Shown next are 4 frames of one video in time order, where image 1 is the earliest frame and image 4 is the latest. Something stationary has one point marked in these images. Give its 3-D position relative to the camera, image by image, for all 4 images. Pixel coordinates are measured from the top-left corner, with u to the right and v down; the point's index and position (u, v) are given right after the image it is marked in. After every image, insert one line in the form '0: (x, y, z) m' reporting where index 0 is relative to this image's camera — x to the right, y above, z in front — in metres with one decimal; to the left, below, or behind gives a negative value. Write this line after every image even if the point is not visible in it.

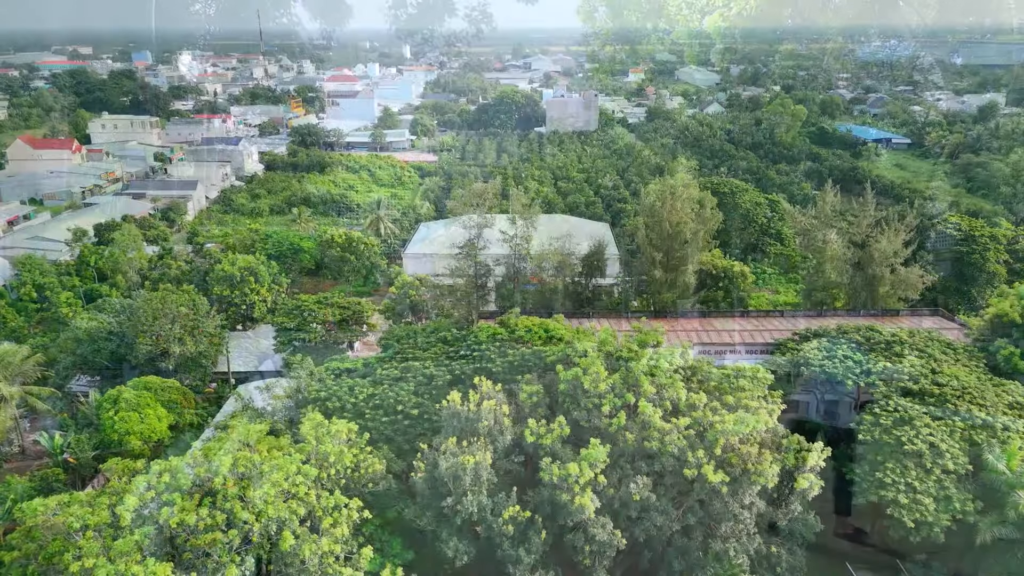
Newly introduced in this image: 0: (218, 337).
0: (-8.8, -1.5, +18.8) m
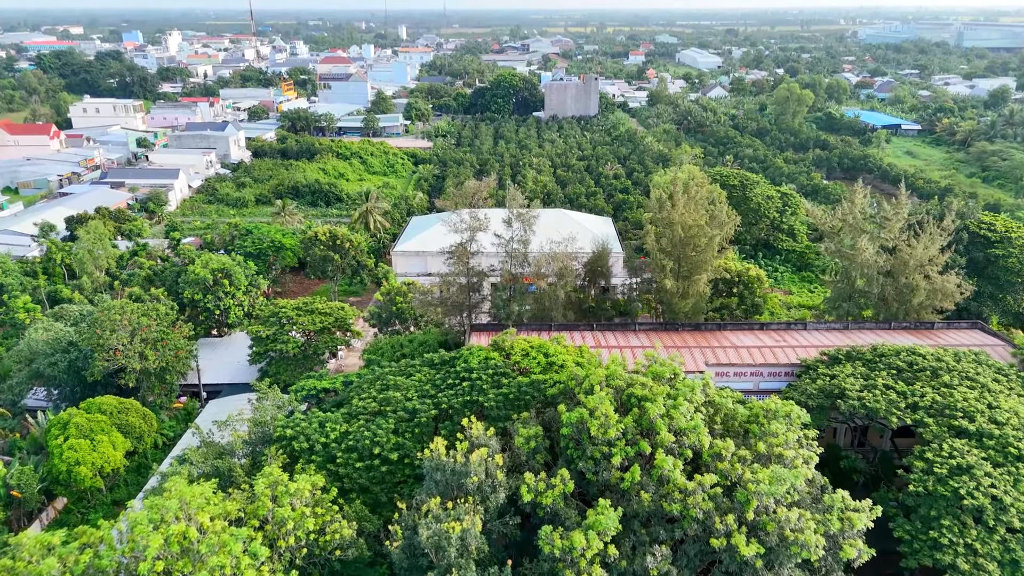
0: (-8.9, -1.7, +17.1) m
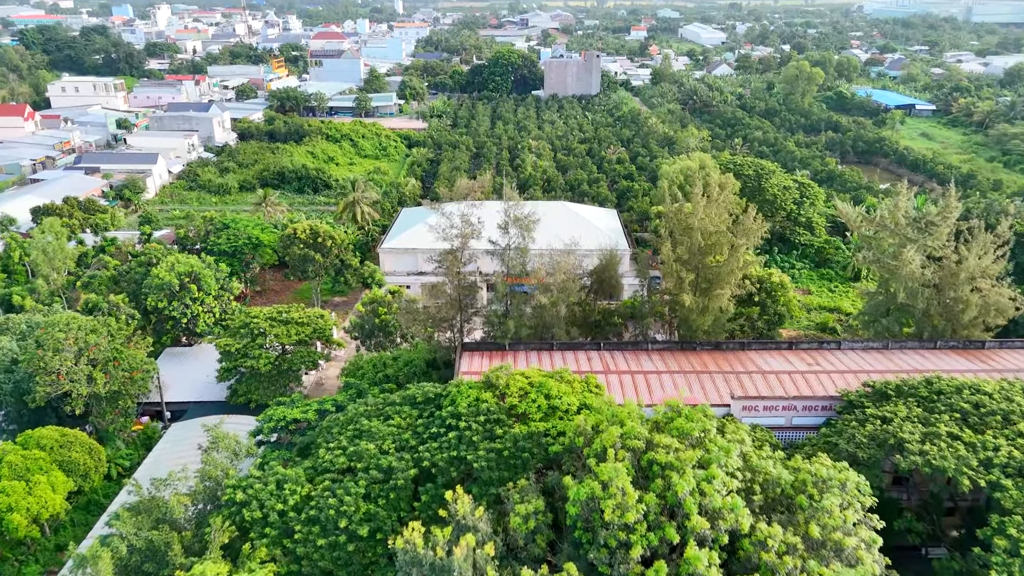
0: (-9.0, -2.0, +15.2) m
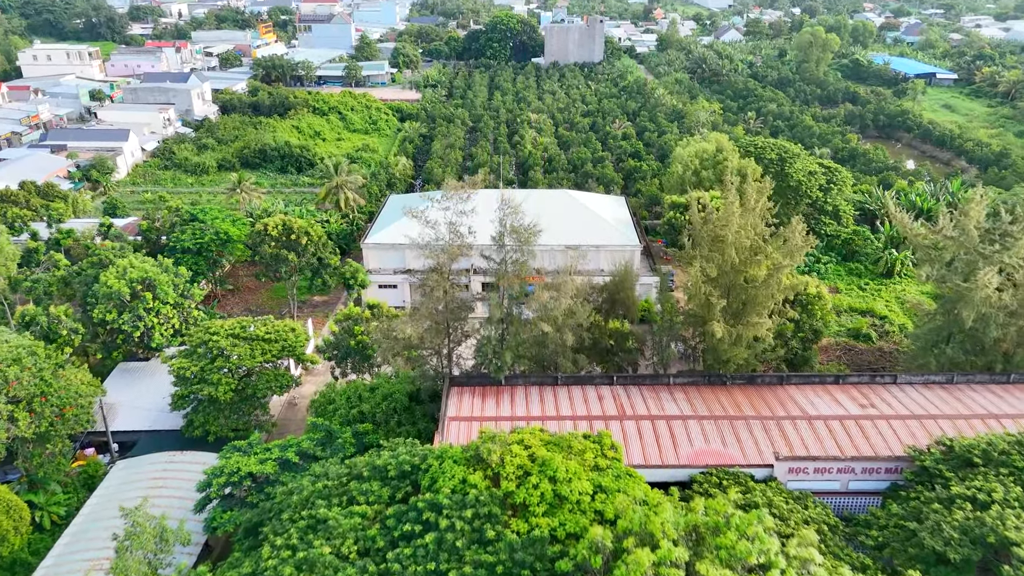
0: (-9.1, -2.4, +13.1) m
